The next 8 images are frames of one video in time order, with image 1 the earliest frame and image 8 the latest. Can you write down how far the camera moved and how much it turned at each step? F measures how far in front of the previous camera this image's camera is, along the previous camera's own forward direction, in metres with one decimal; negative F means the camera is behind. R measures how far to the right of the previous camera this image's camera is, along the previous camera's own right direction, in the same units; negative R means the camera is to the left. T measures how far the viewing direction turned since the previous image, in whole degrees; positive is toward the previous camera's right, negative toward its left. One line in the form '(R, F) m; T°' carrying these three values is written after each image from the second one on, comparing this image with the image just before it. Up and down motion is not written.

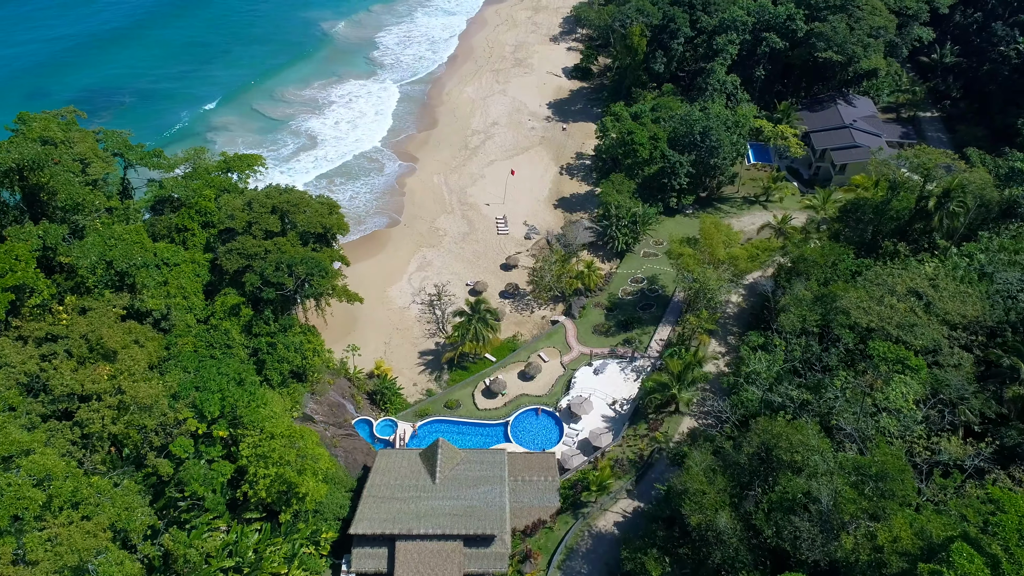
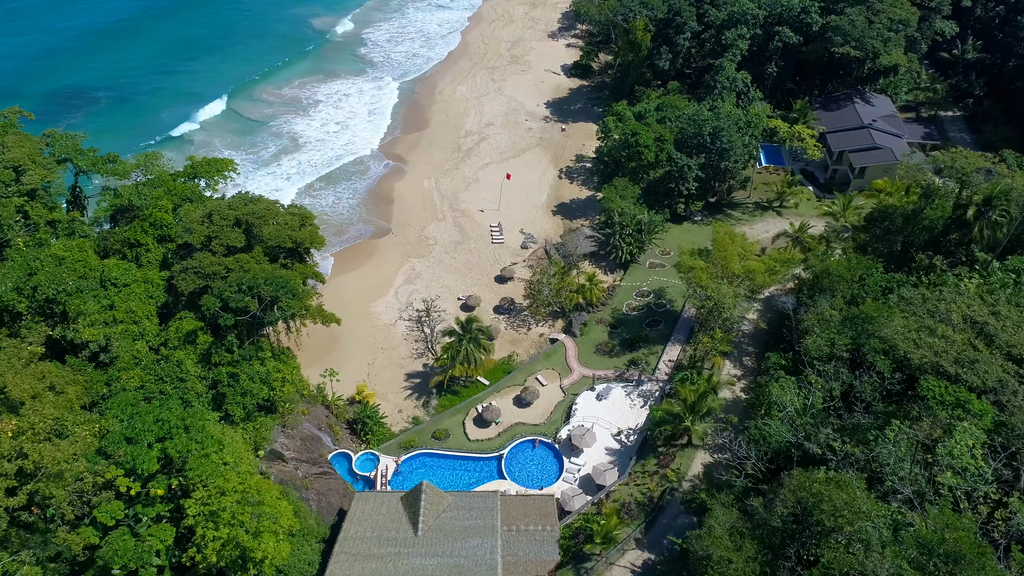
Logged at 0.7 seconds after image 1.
(+0.3, +4.4) m; 0°
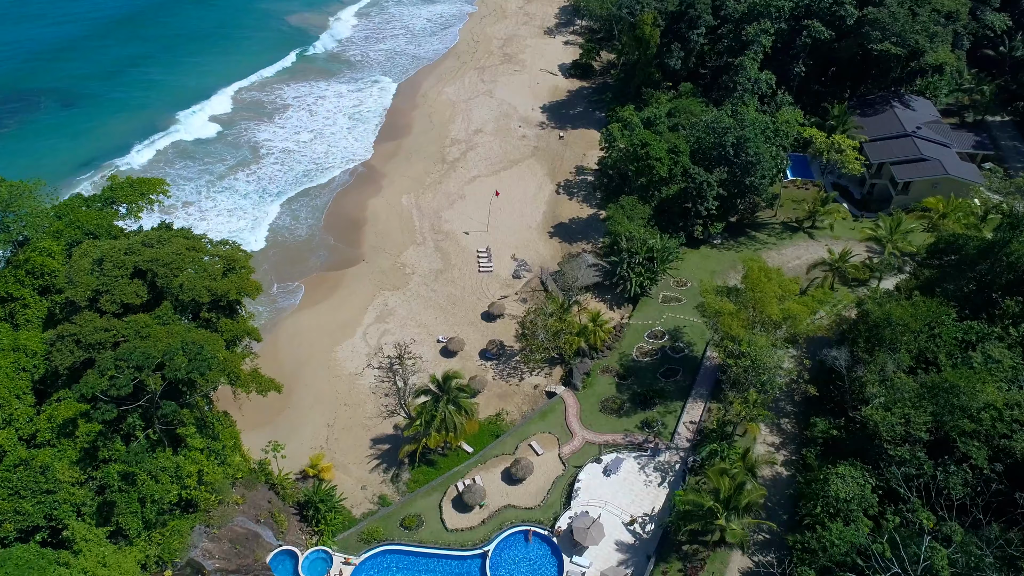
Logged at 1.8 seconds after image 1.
(+0.6, +8.2) m; 0°
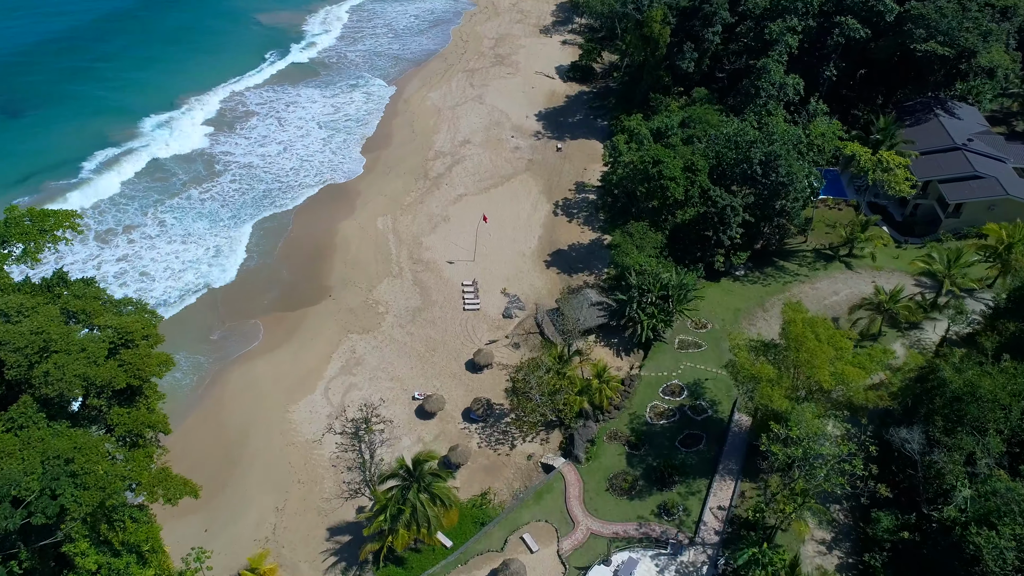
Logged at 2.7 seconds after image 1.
(+0.5, +7.2) m; 0°
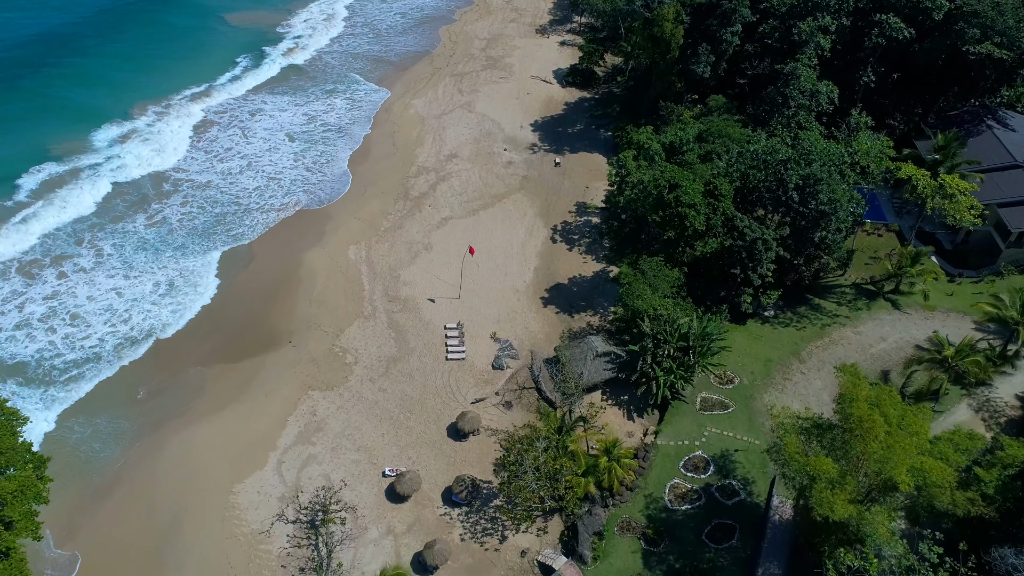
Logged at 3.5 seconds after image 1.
(+0.3, +6.5) m; 0°
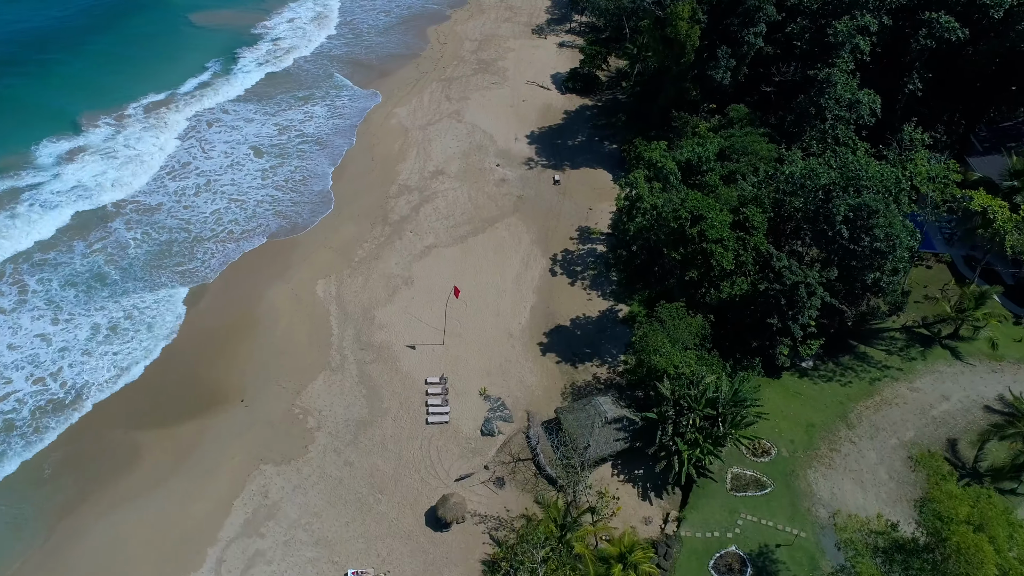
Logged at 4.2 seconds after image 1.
(+0.2, +5.9) m; 0°
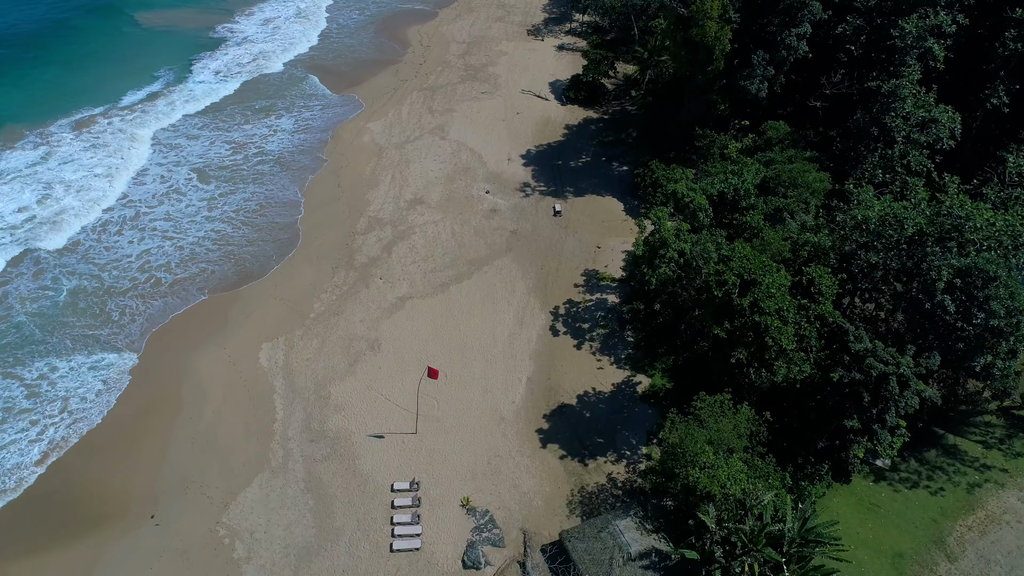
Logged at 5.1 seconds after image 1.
(+0.2, +7.4) m; 0°
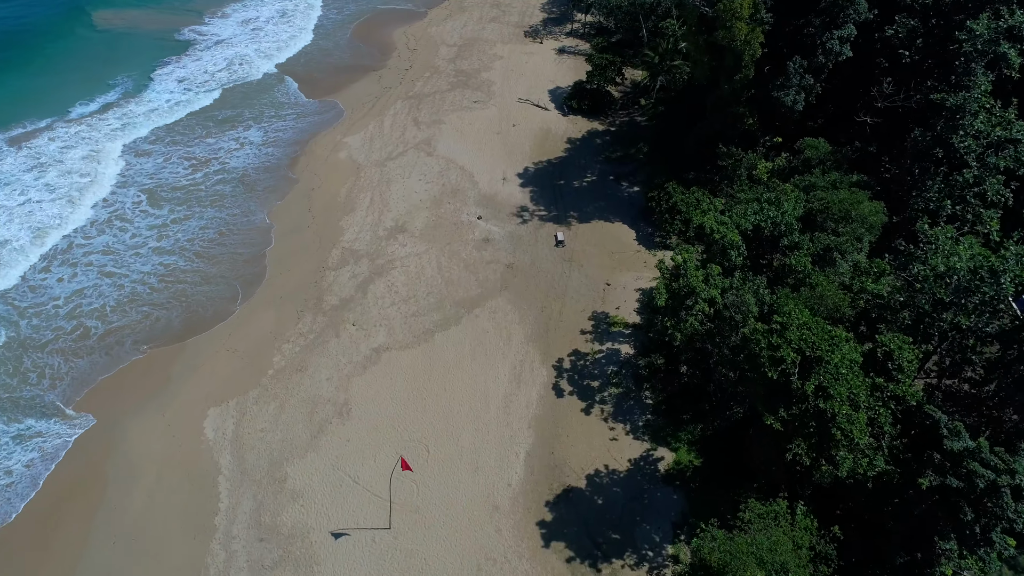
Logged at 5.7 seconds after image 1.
(+0.1, +5.0) m; 0°
